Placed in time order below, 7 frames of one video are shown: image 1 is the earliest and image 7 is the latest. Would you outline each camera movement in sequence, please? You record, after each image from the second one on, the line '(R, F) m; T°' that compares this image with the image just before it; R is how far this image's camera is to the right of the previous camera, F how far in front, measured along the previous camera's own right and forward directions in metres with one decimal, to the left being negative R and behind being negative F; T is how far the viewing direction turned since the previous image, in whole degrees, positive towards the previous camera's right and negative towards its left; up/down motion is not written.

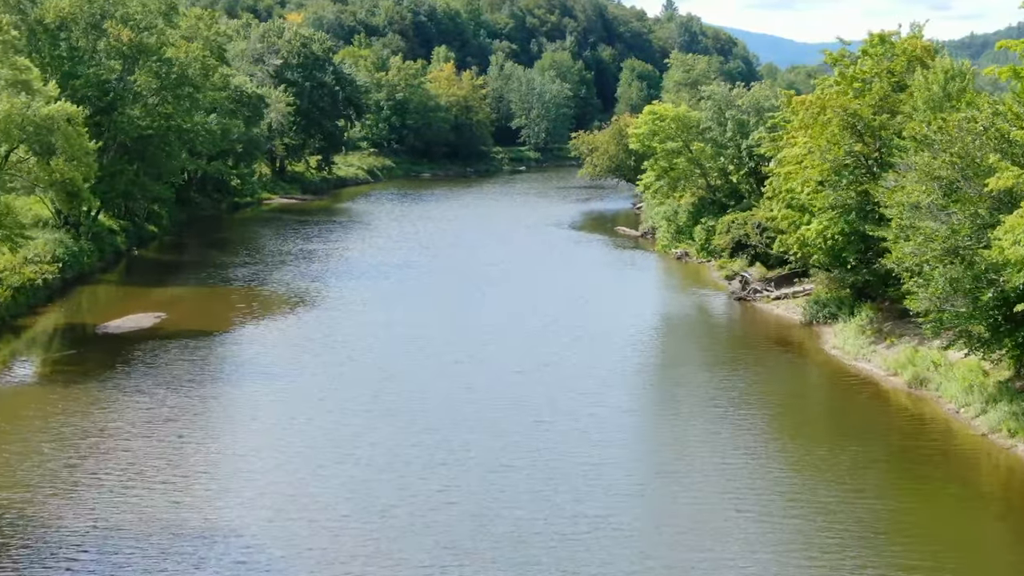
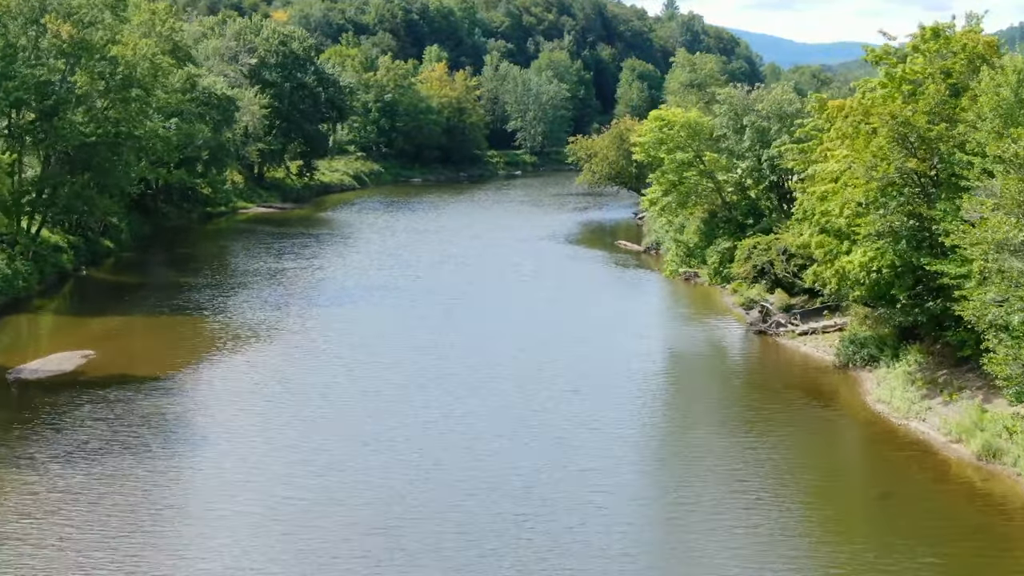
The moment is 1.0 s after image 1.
(+0.4, +6.7) m; 0°
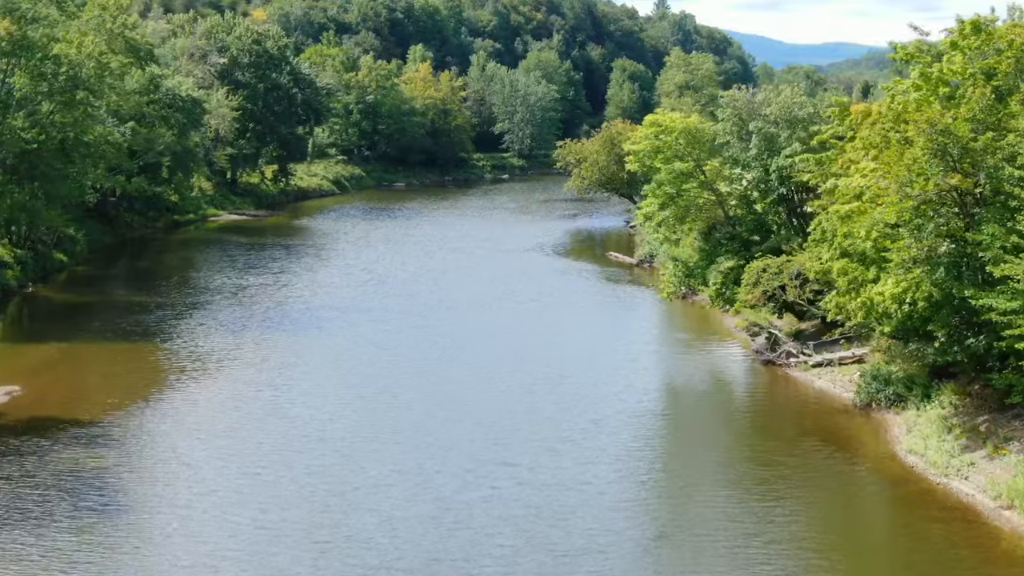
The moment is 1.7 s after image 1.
(+0.3, +4.7) m; 0°
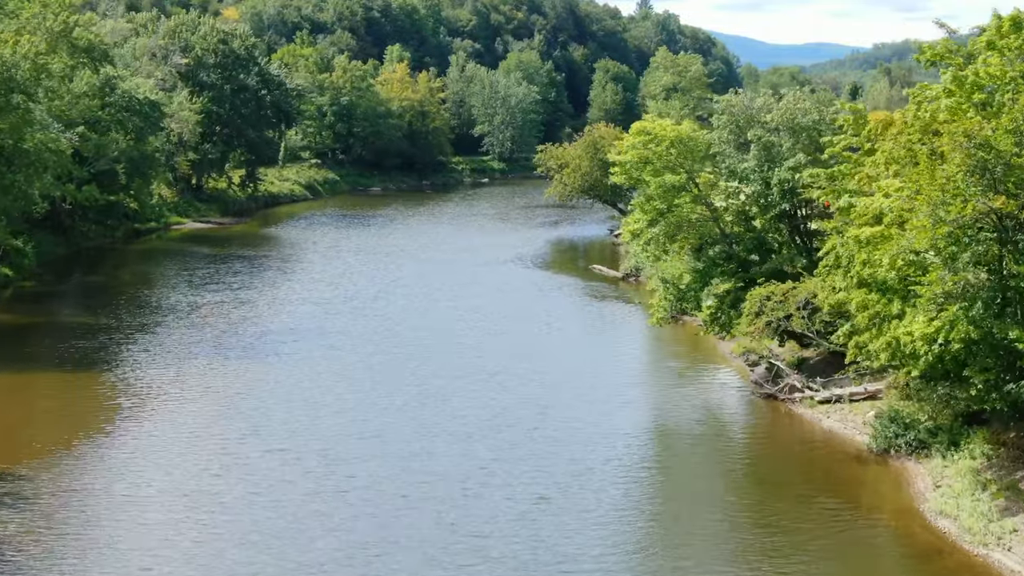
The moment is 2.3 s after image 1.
(+0.2, +4.1) m; +1°
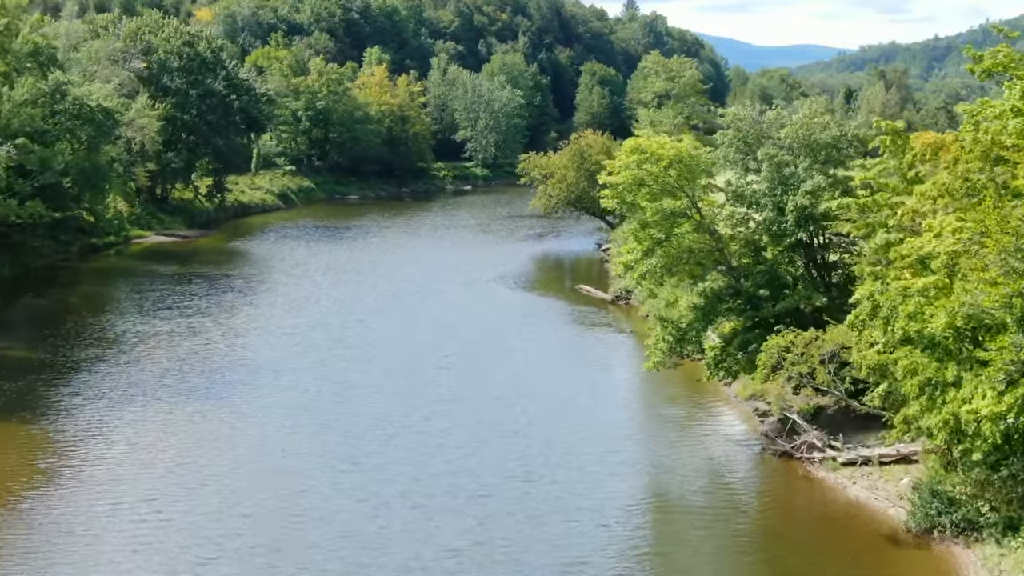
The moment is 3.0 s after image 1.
(+0.2, +4.8) m; +1°
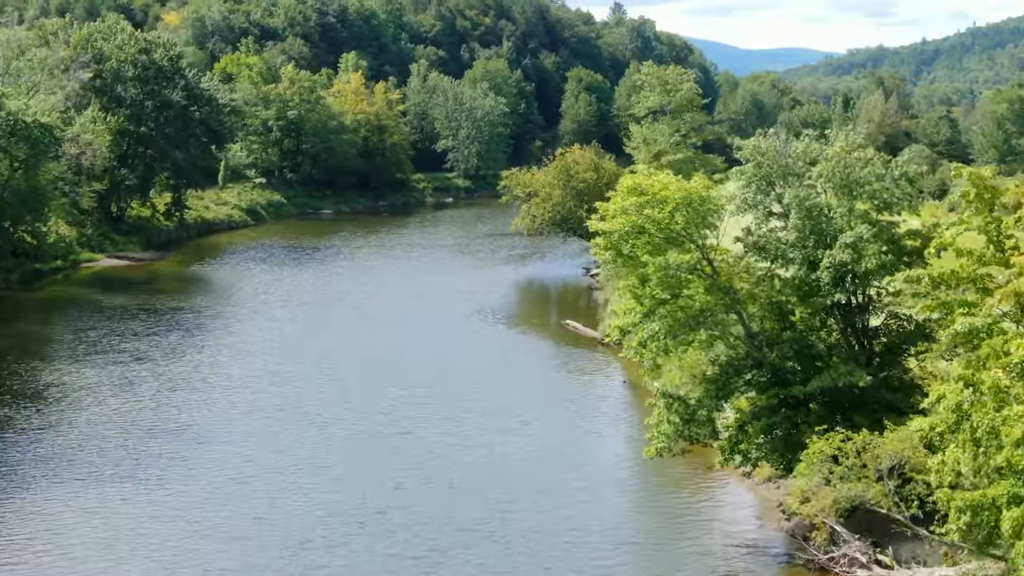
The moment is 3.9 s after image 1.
(+0.3, +6.0) m; +1°
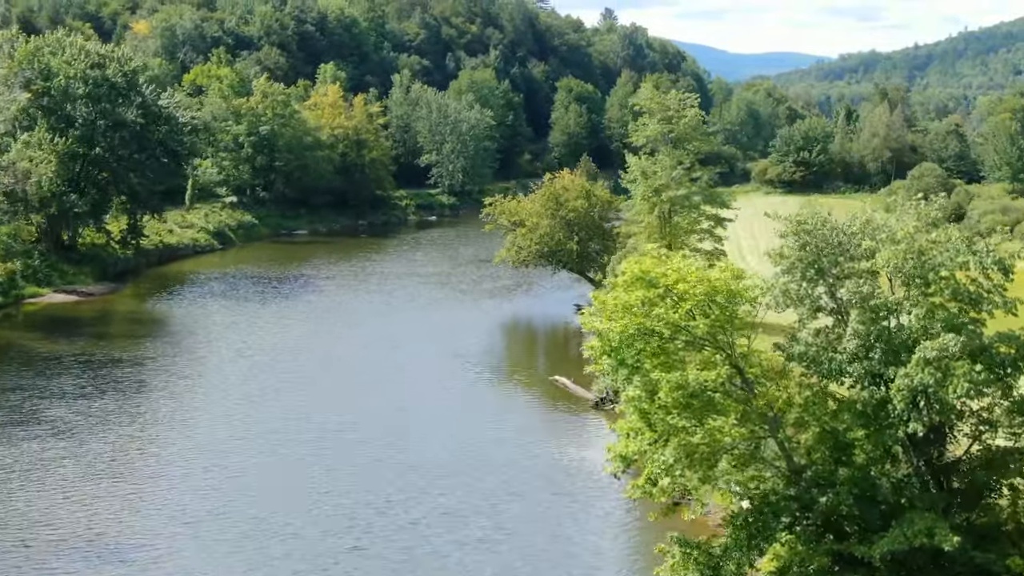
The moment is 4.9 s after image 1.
(+0.3, +6.3) m; 0°
